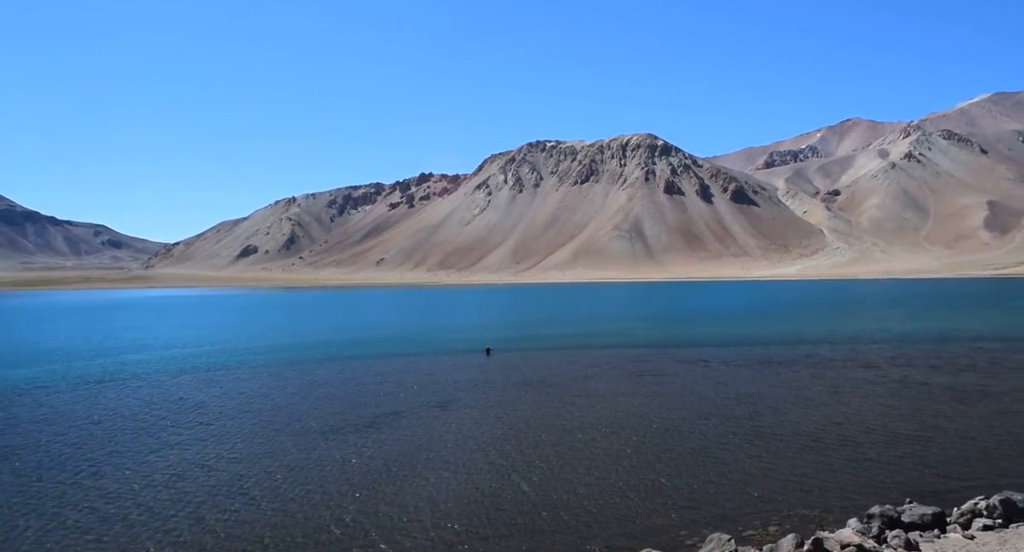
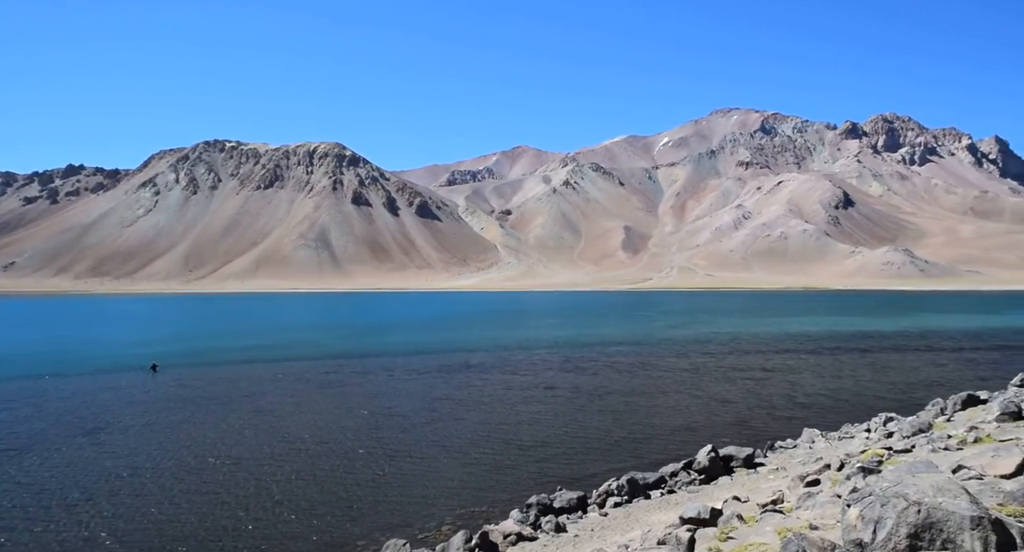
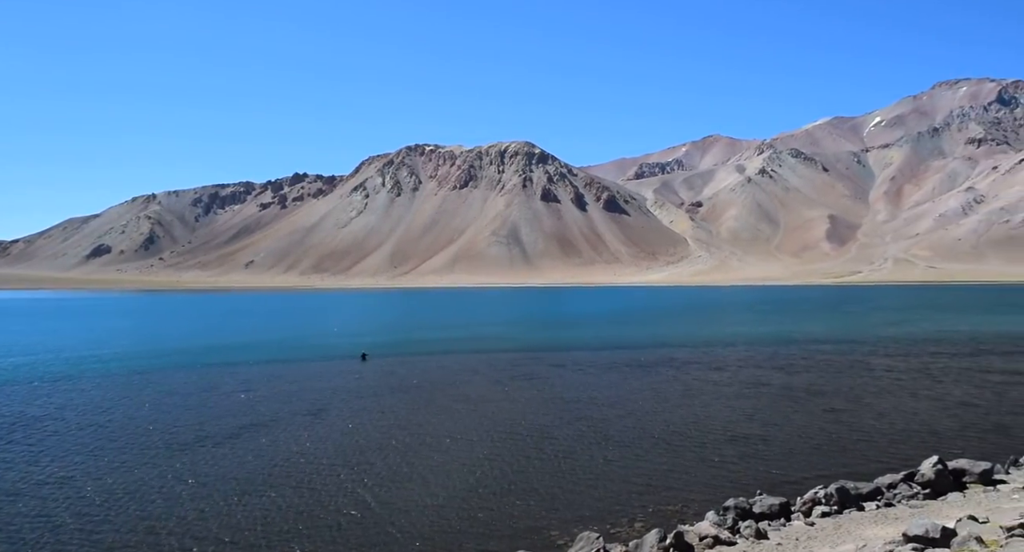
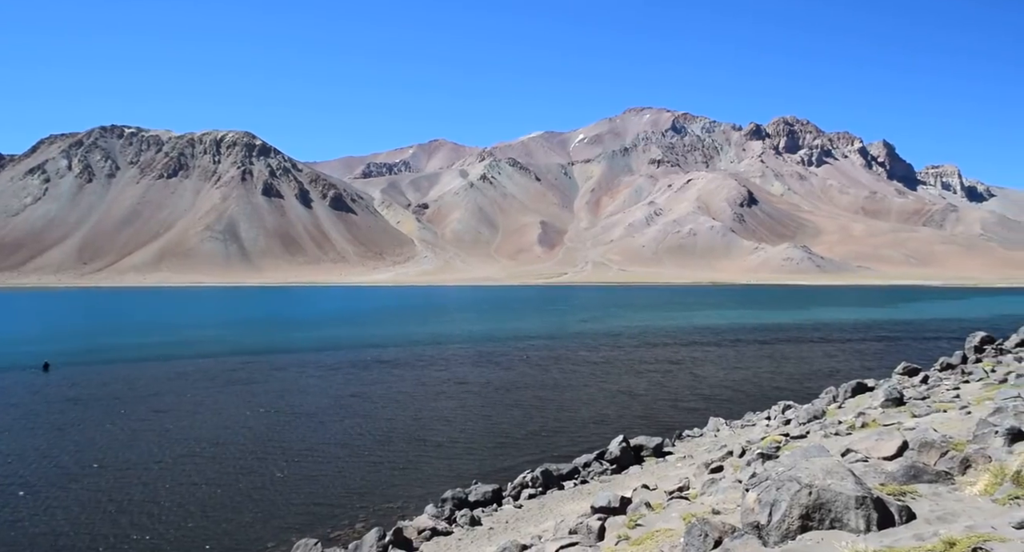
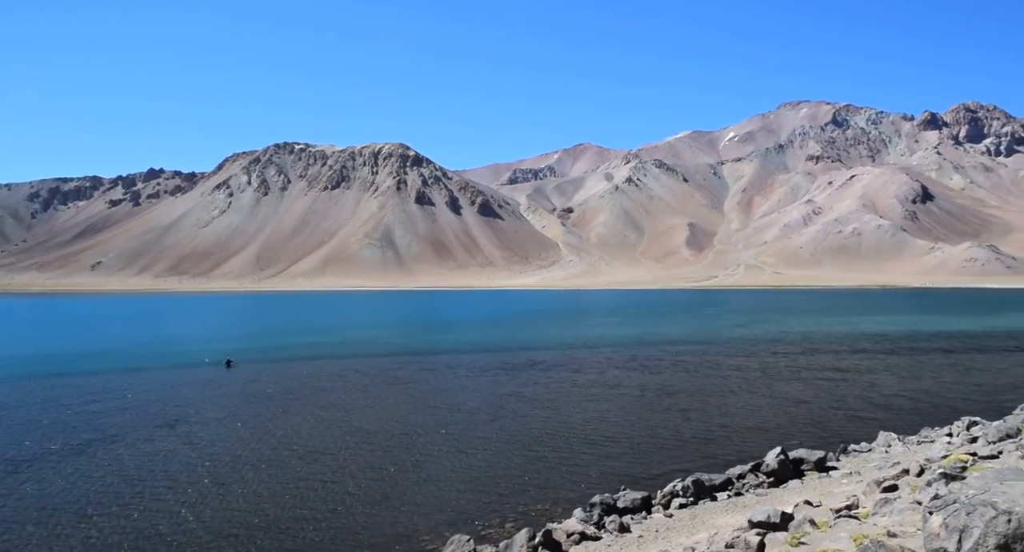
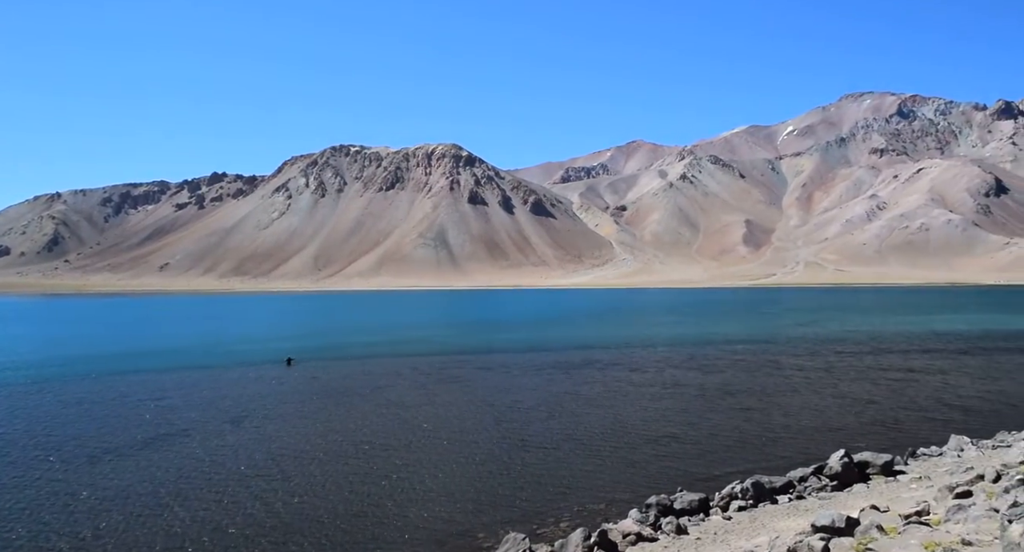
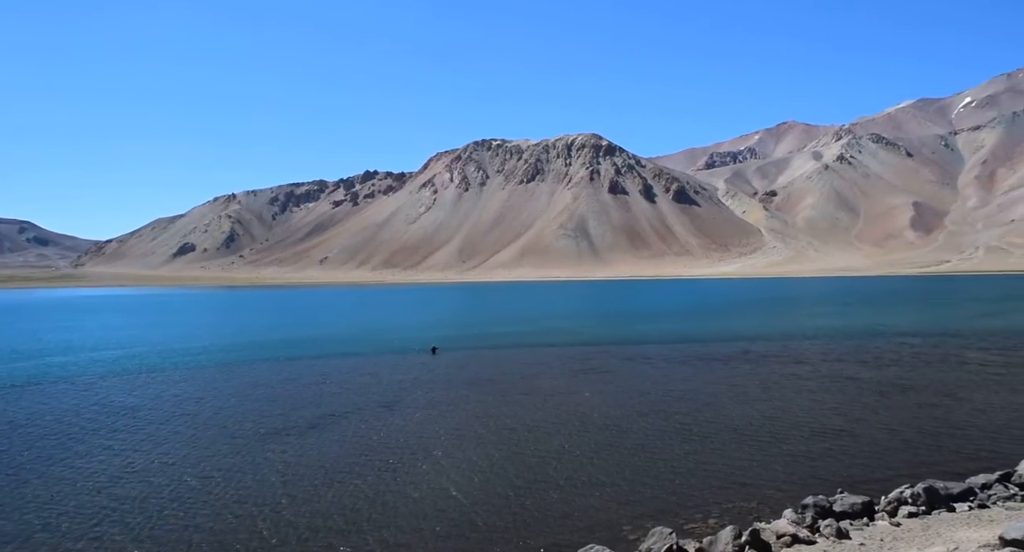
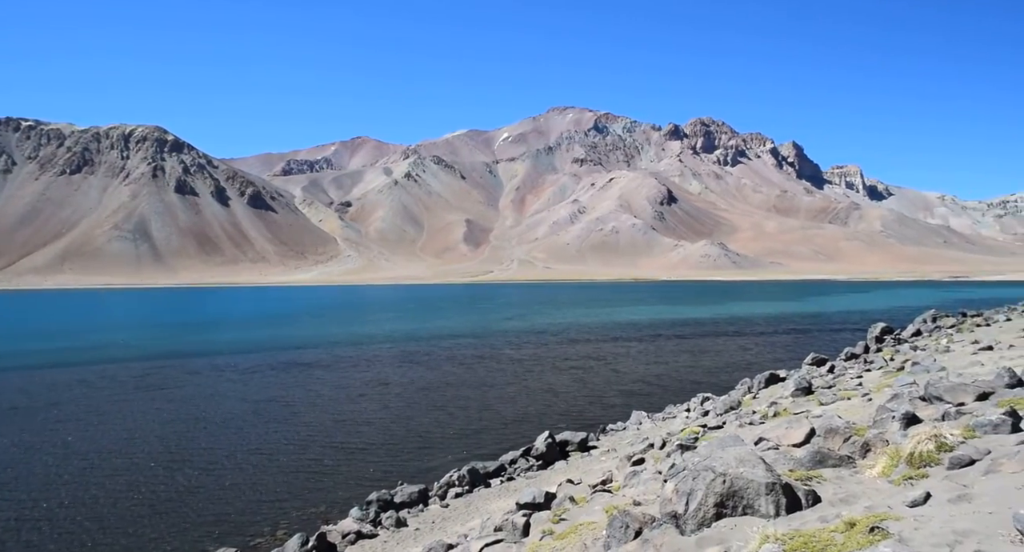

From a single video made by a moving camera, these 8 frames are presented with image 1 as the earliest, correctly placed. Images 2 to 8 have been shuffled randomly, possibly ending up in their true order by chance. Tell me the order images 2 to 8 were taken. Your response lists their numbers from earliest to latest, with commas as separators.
7, 3, 6, 5, 2, 4, 8
